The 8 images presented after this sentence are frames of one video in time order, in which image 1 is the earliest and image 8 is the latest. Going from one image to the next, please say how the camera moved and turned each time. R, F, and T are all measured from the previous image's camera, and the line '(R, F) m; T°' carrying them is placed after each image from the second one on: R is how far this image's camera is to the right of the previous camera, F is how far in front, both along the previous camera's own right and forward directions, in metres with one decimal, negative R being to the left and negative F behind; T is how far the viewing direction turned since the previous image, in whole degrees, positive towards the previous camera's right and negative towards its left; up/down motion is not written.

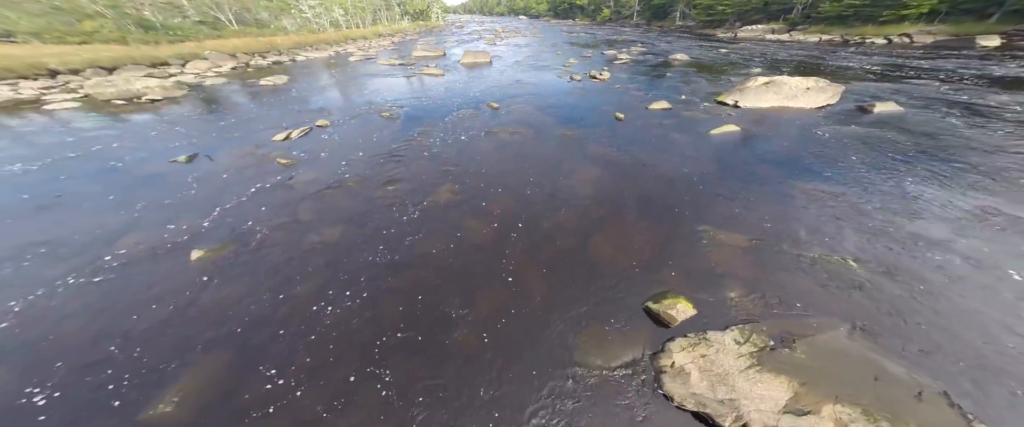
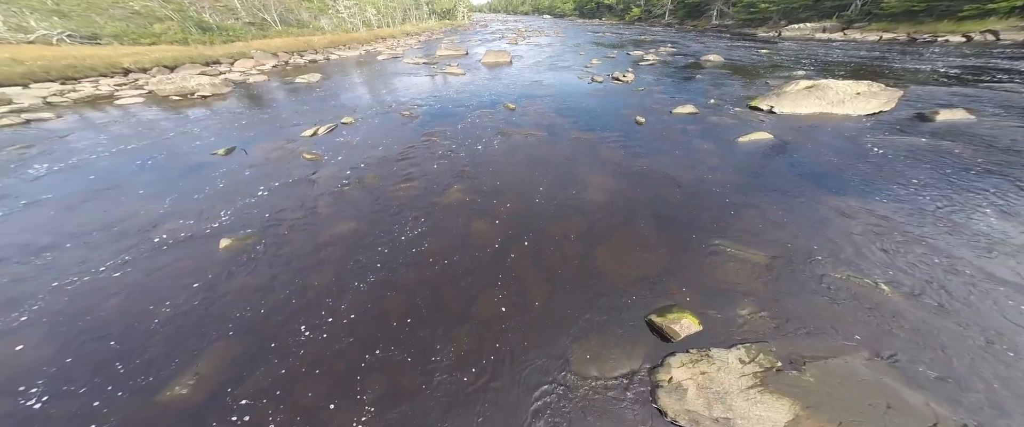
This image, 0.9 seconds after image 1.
(+0.2, 0.0) m; -4°
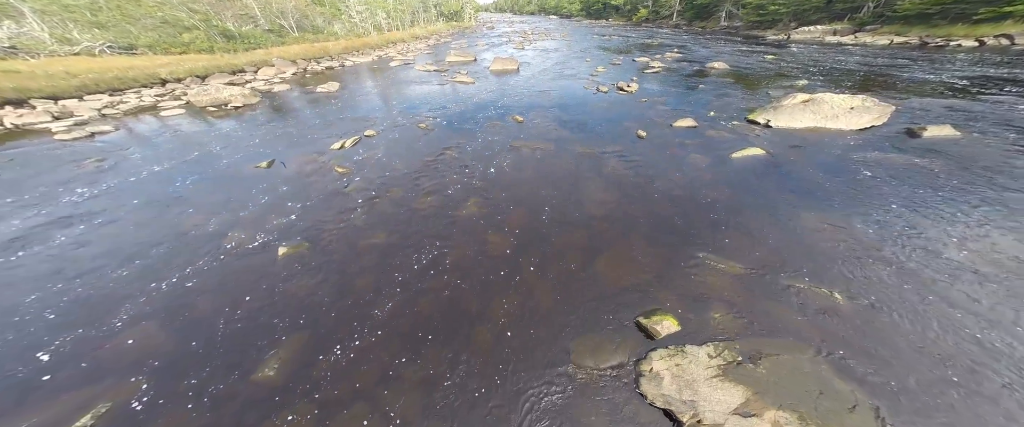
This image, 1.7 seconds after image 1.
(-0.1, -0.7) m; -1°
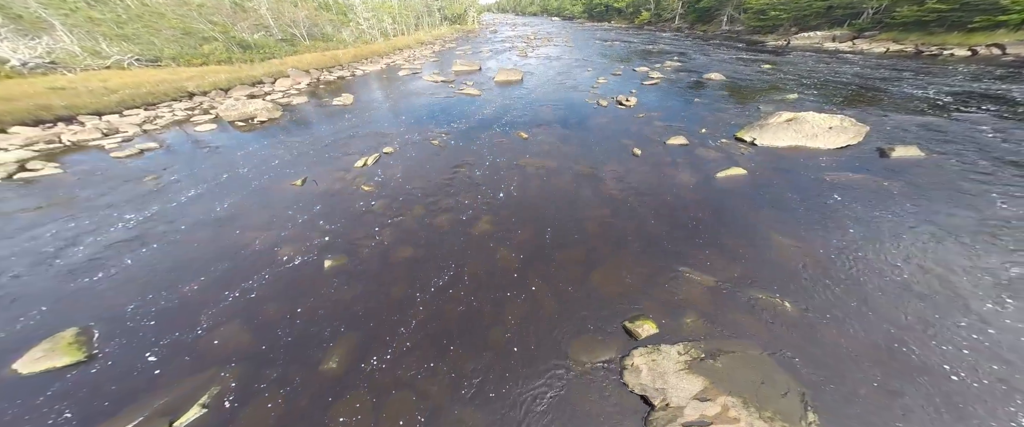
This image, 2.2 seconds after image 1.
(-0.1, -0.9) m; 0°
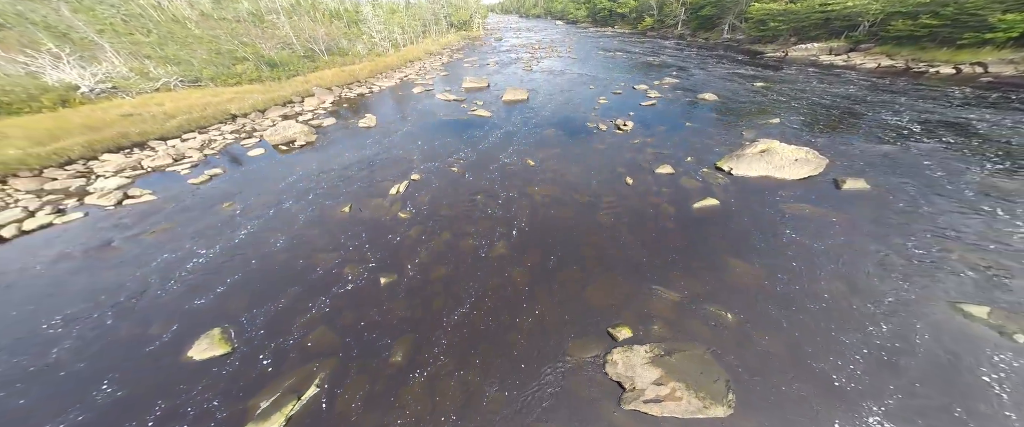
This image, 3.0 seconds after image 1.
(-0.3, -1.8) m; 0°
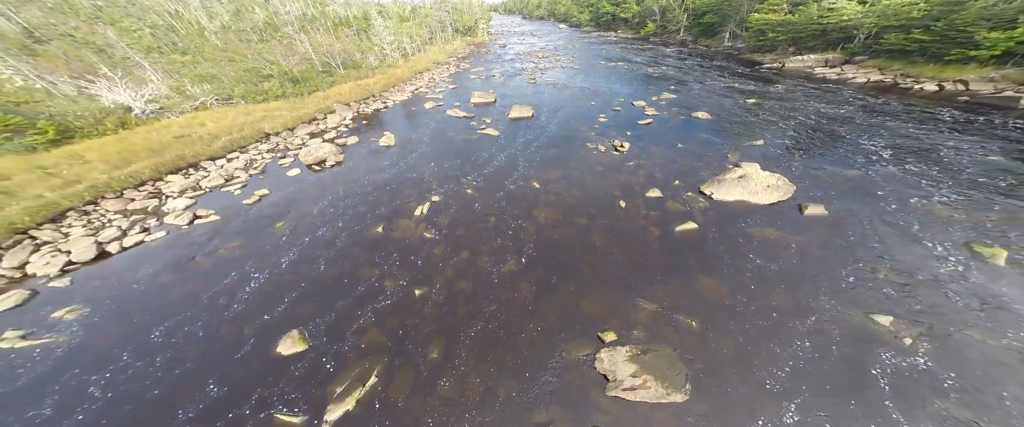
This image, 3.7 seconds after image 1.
(-0.3, -1.8) m; 0°
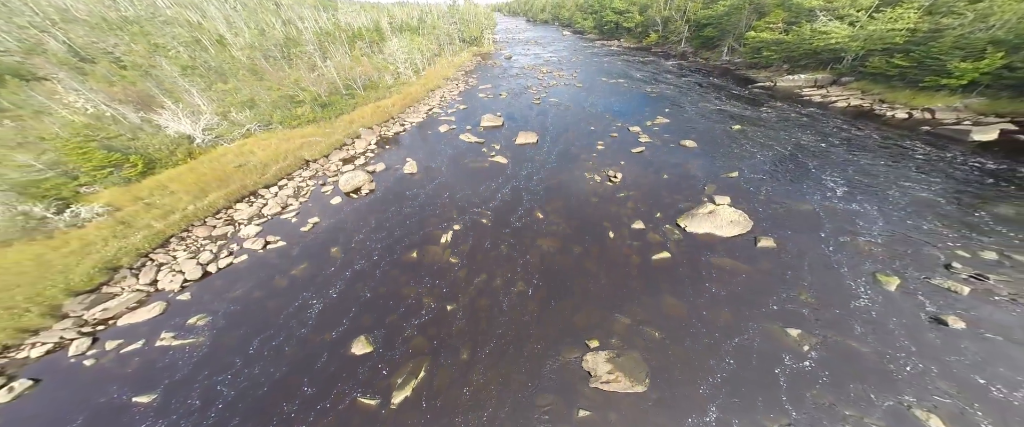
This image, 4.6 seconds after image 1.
(-0.3, -2.9) m; 0°
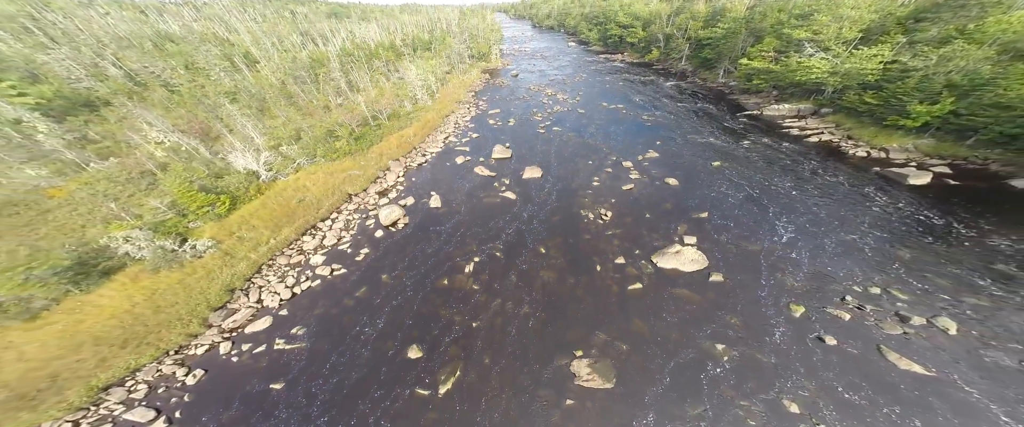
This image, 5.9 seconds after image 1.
(-0.4, -4.4) m; 0°
